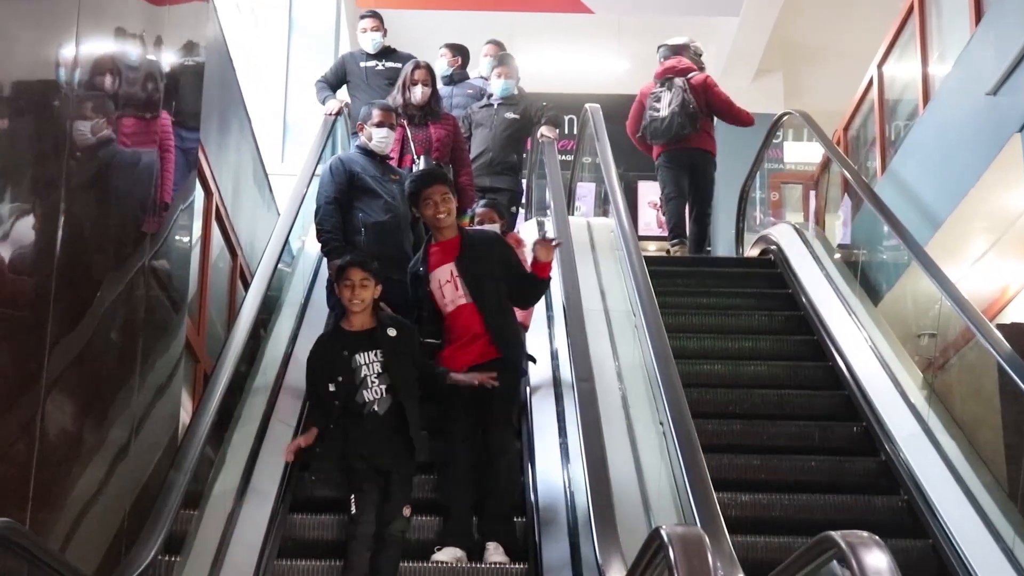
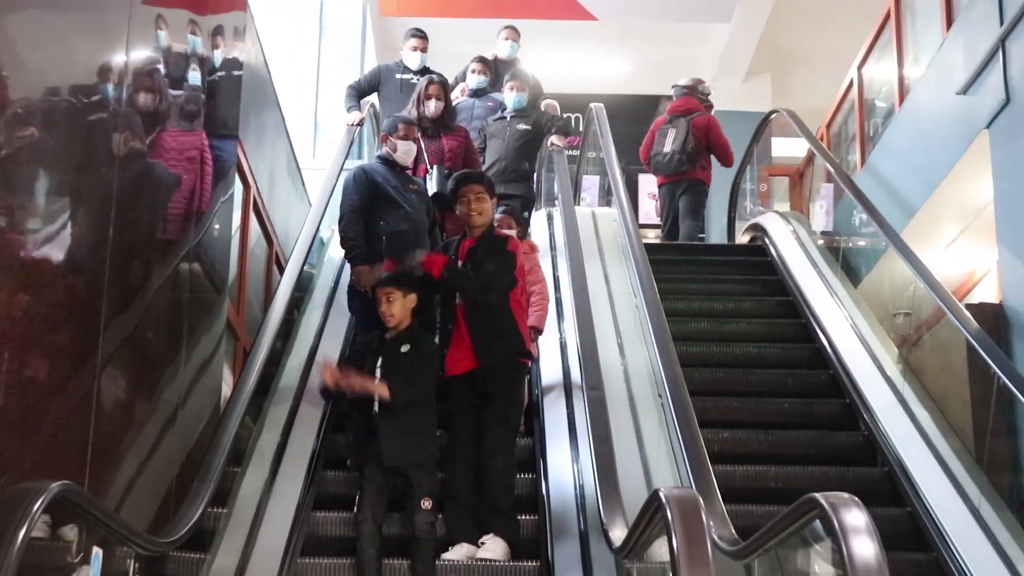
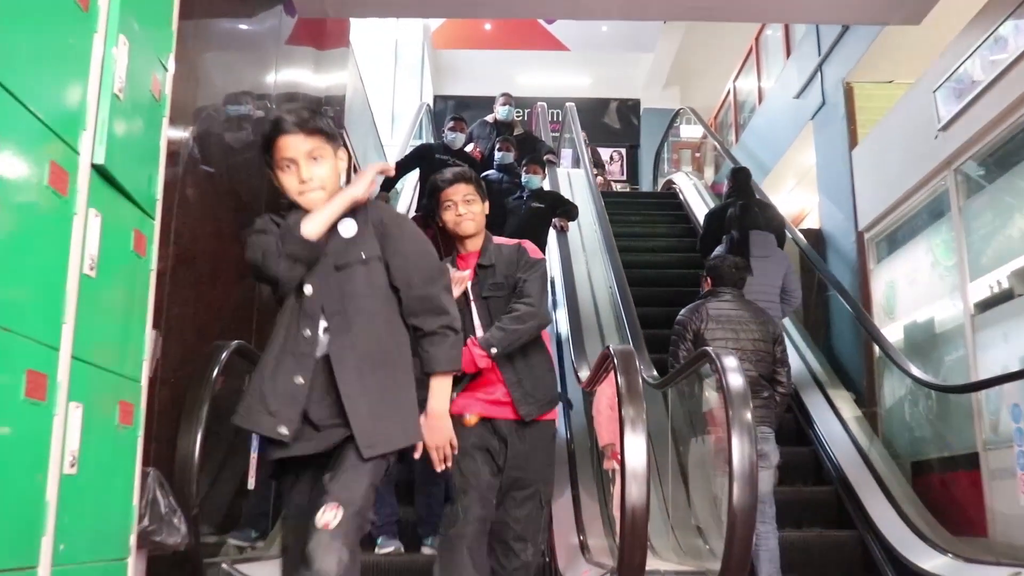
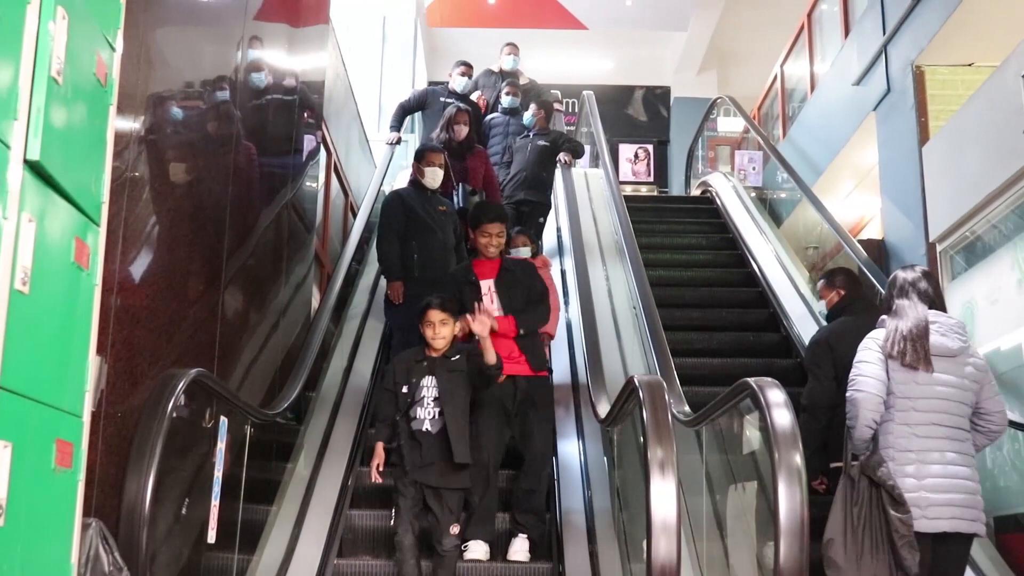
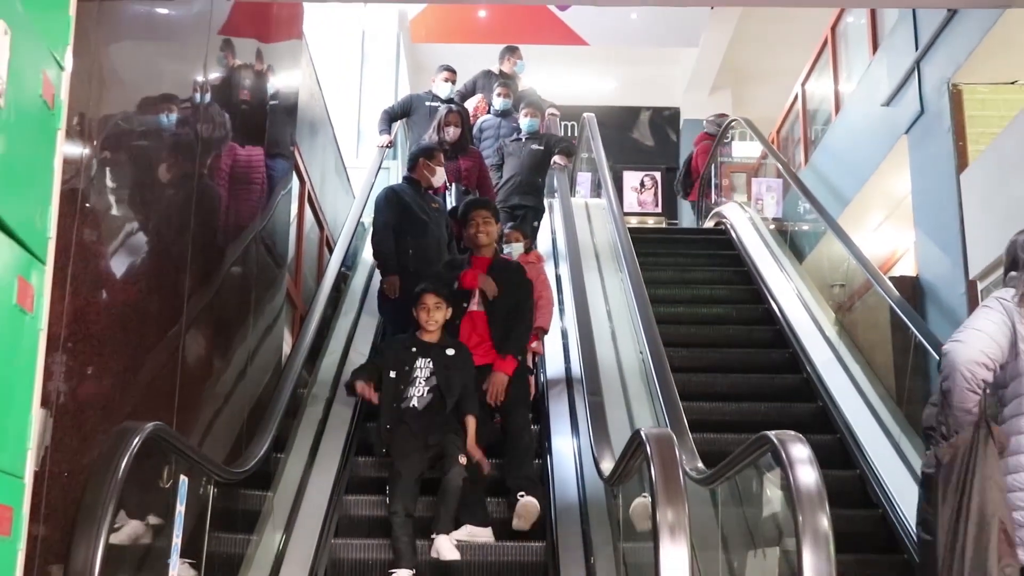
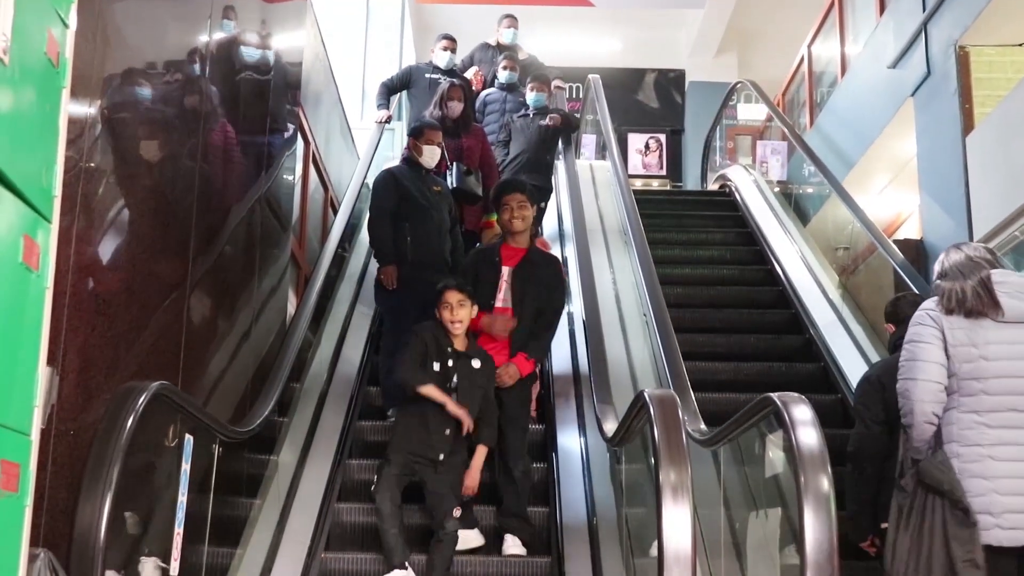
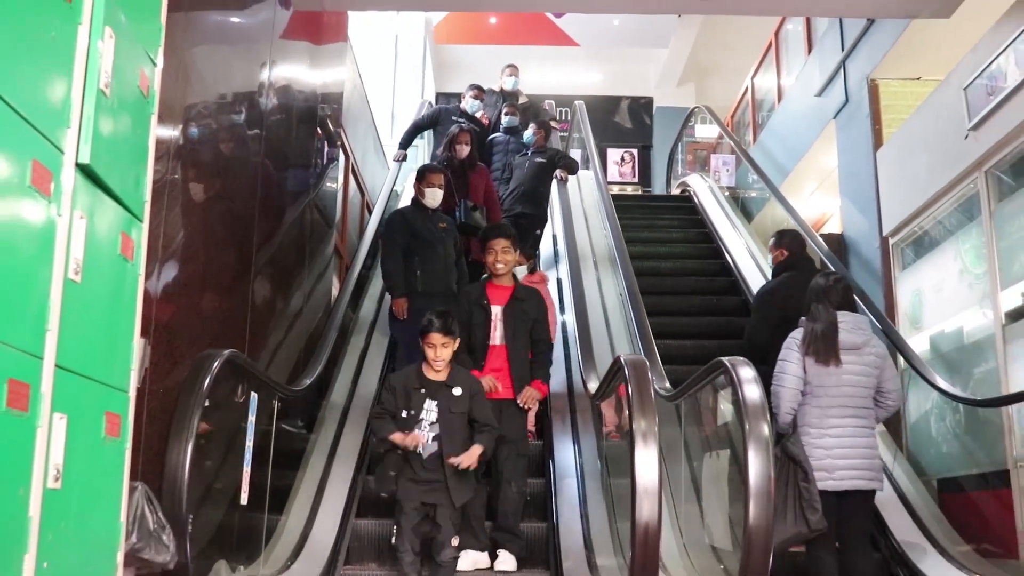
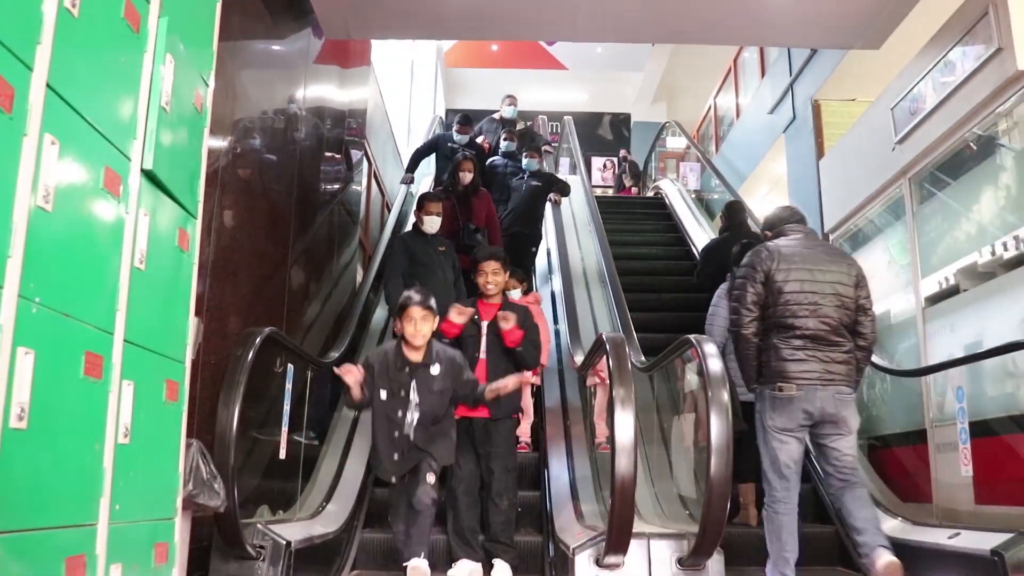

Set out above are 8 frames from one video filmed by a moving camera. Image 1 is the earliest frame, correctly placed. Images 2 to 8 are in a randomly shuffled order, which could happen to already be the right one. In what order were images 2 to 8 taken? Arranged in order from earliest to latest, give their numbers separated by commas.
2, 5, 6, 4, 7, 8, 3
